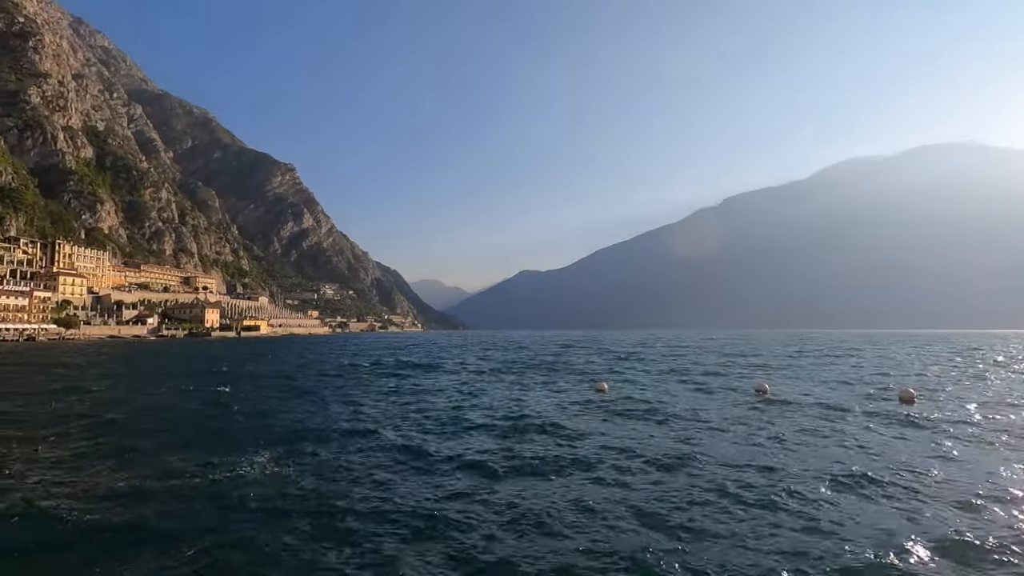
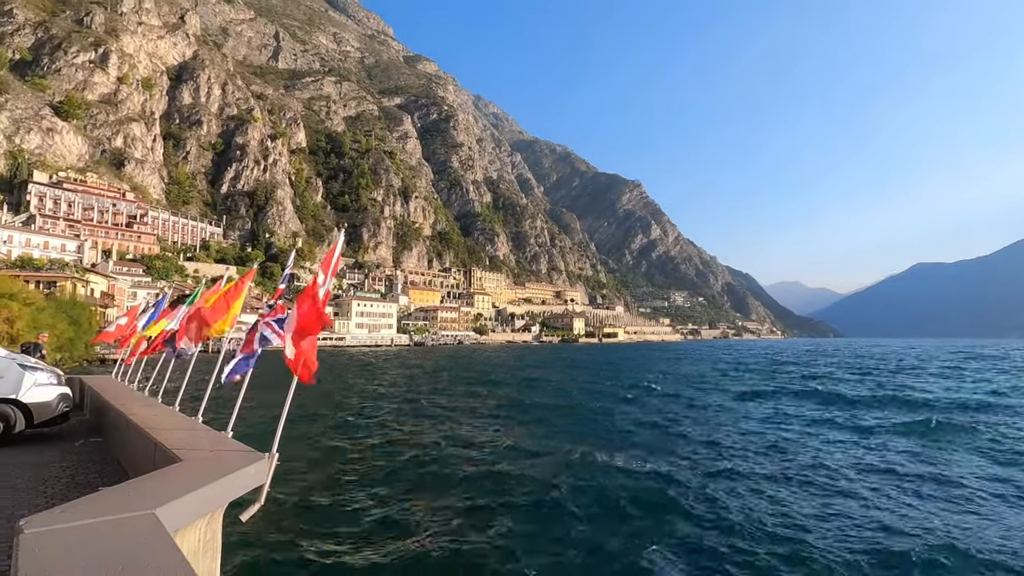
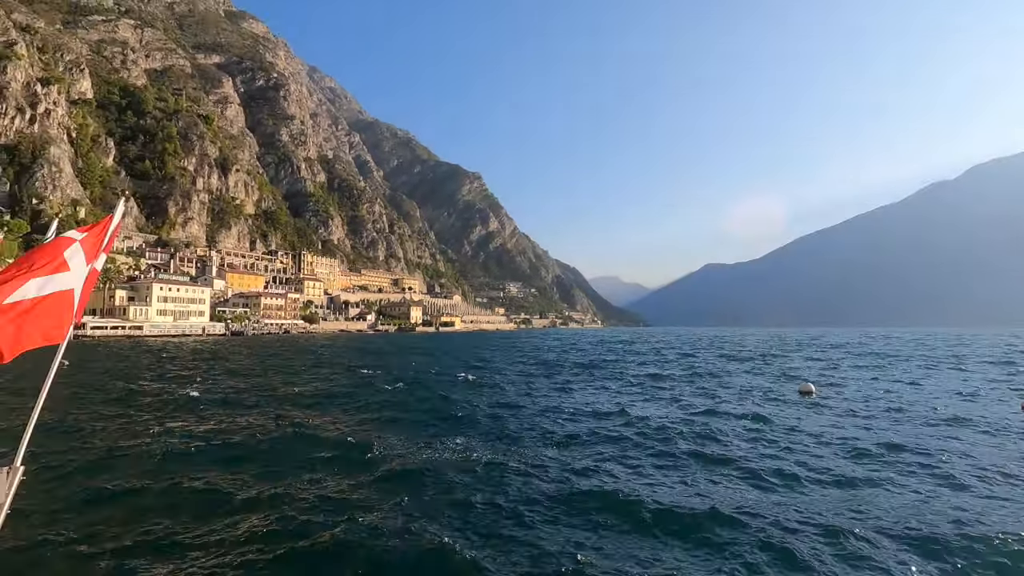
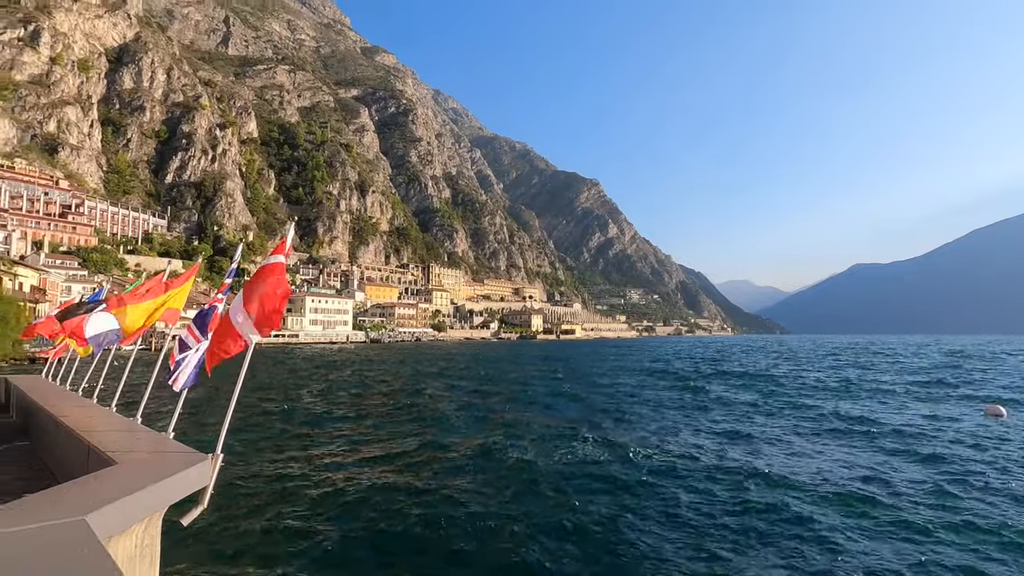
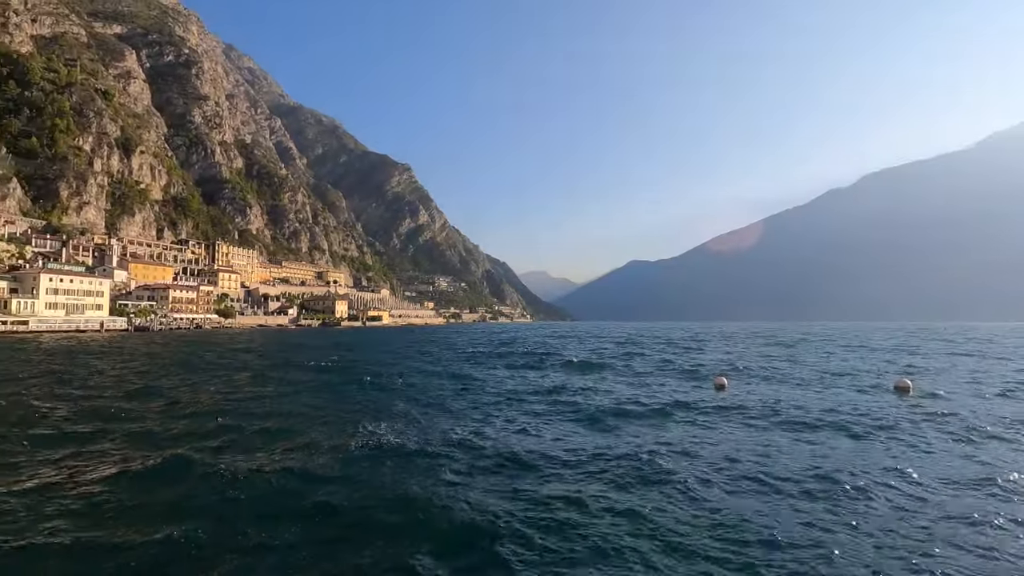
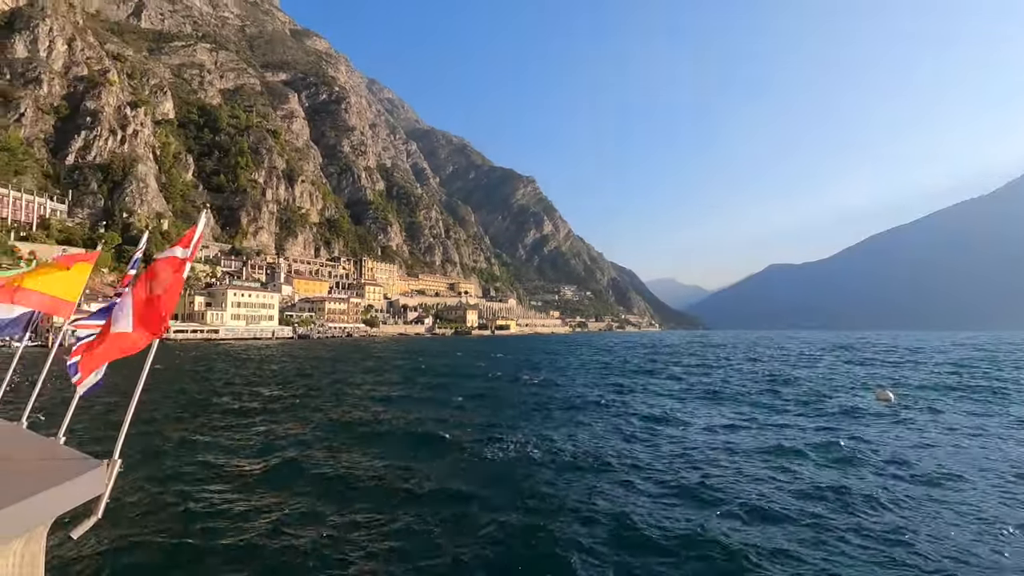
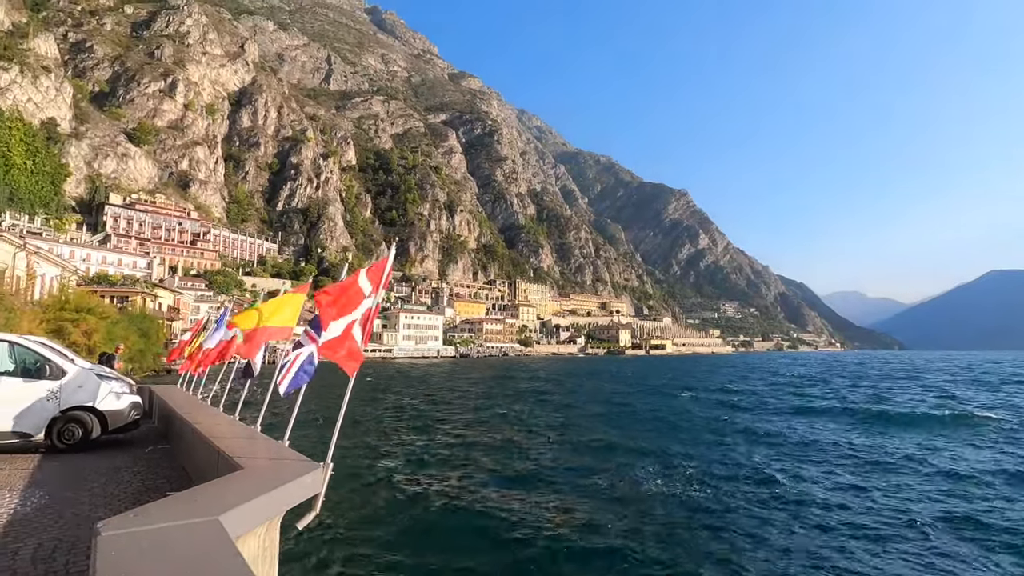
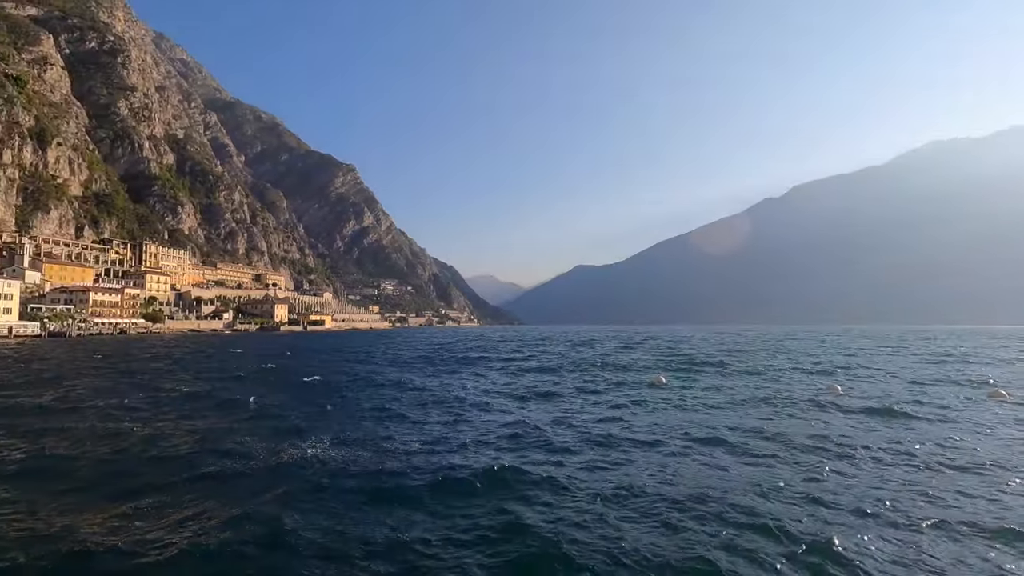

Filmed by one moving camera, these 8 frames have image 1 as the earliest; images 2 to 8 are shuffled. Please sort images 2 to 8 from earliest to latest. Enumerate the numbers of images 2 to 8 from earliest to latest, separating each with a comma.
8, 5, 3, 6, 4, 2, 7
